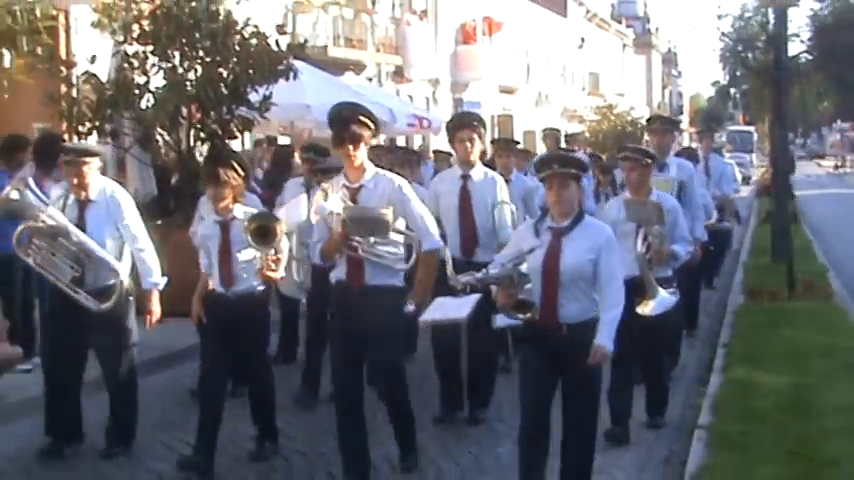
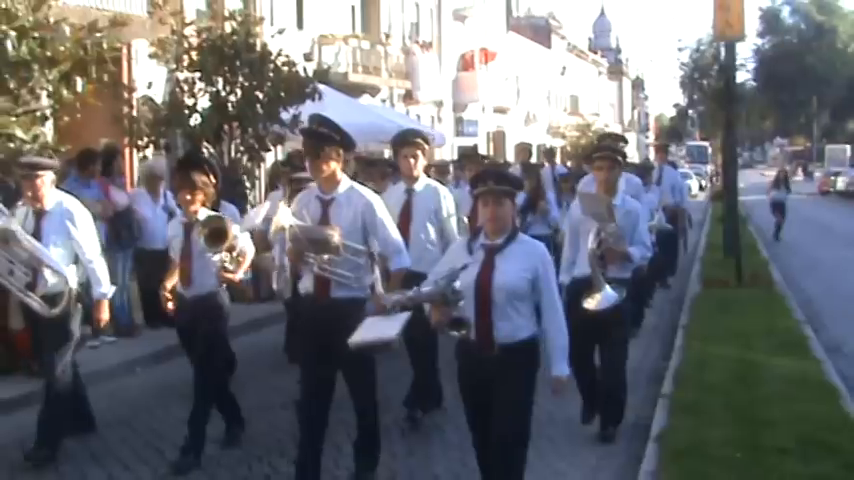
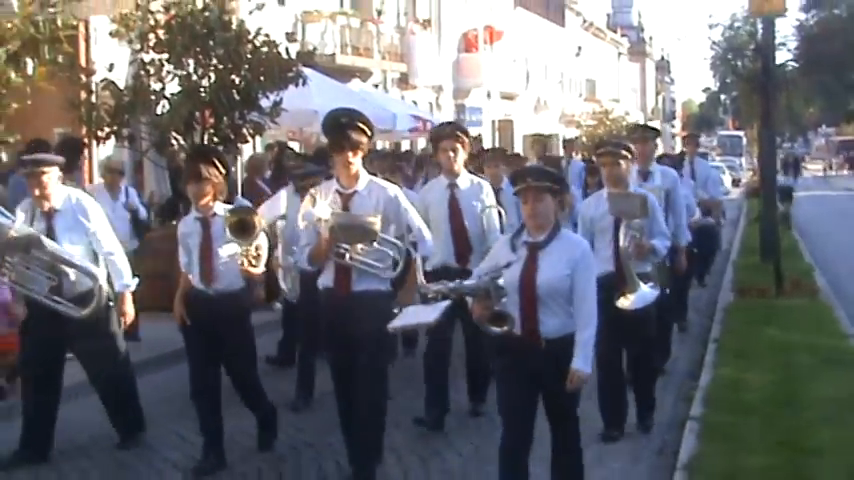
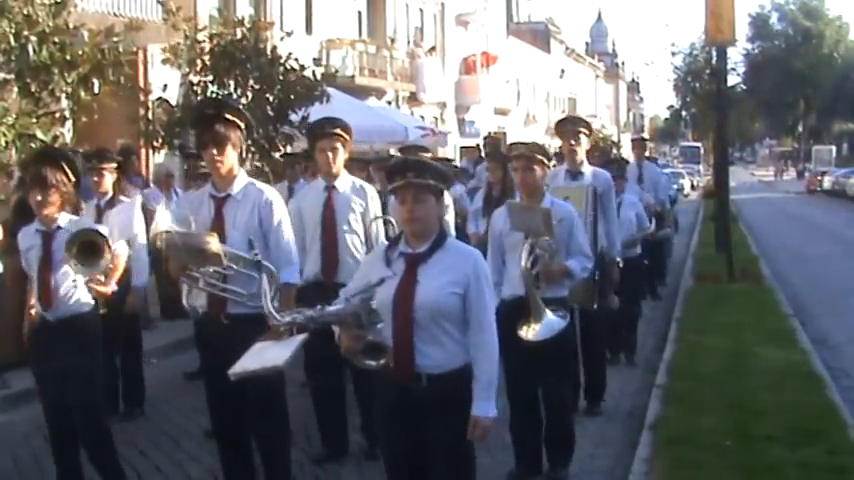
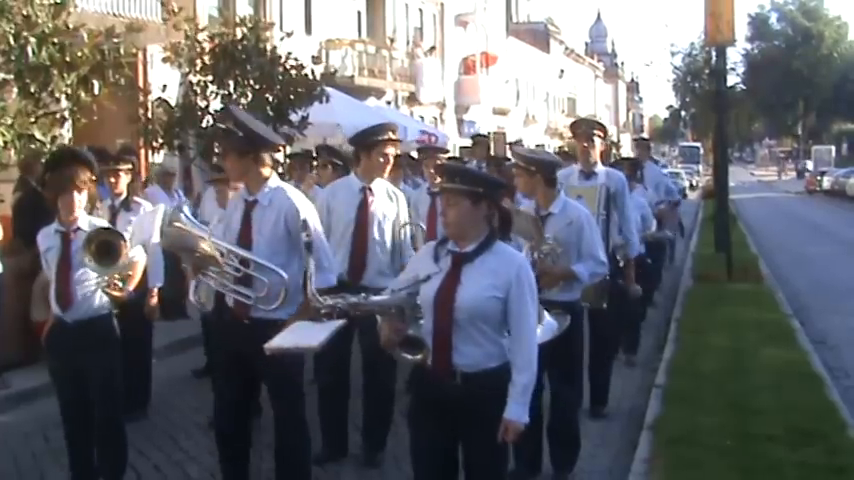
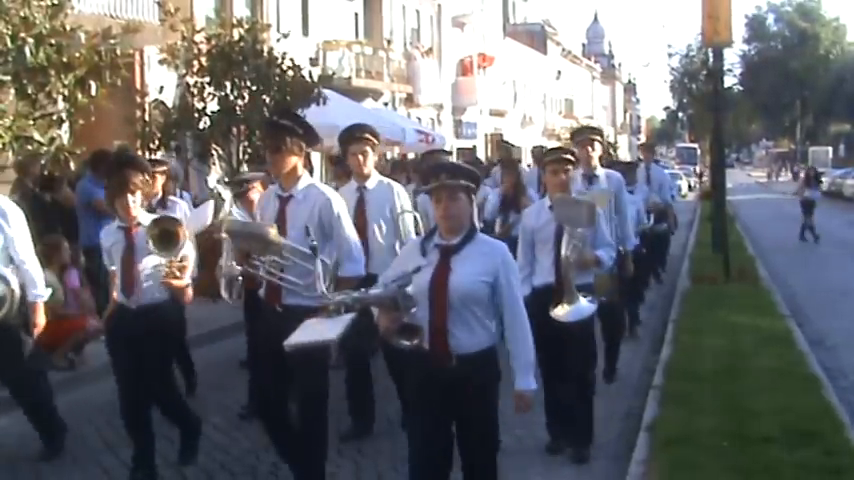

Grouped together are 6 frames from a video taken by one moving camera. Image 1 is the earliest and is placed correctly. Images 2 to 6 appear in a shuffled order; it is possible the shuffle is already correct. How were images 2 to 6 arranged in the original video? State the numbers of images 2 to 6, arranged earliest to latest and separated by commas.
3, 2, 6, 4, 5
